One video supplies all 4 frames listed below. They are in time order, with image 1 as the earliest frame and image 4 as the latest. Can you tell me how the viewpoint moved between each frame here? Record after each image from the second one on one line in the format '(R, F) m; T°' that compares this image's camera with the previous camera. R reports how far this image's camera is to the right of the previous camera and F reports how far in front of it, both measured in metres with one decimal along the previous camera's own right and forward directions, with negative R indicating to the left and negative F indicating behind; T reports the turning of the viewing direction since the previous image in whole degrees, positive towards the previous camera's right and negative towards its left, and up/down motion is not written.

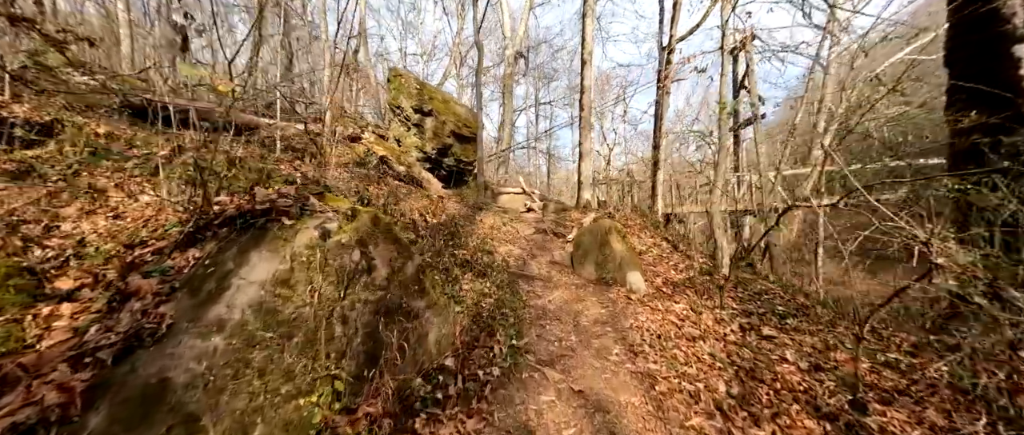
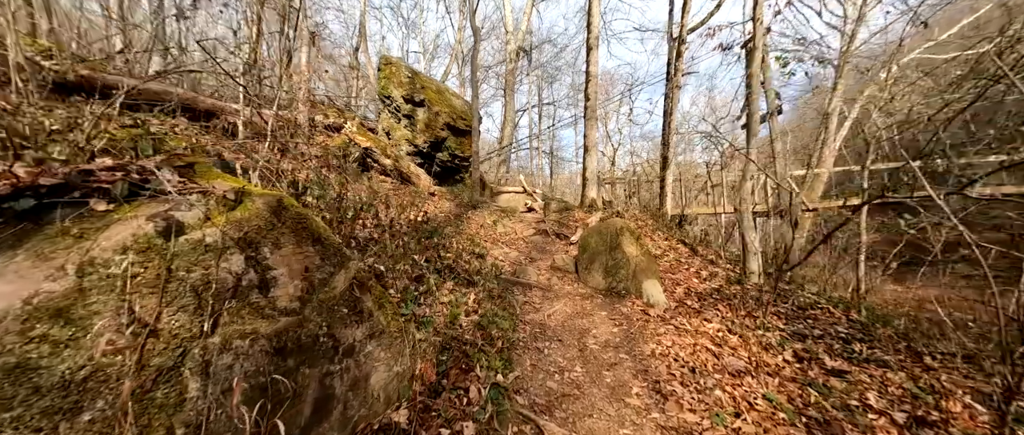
(+0.2, +1.2) m; 0°
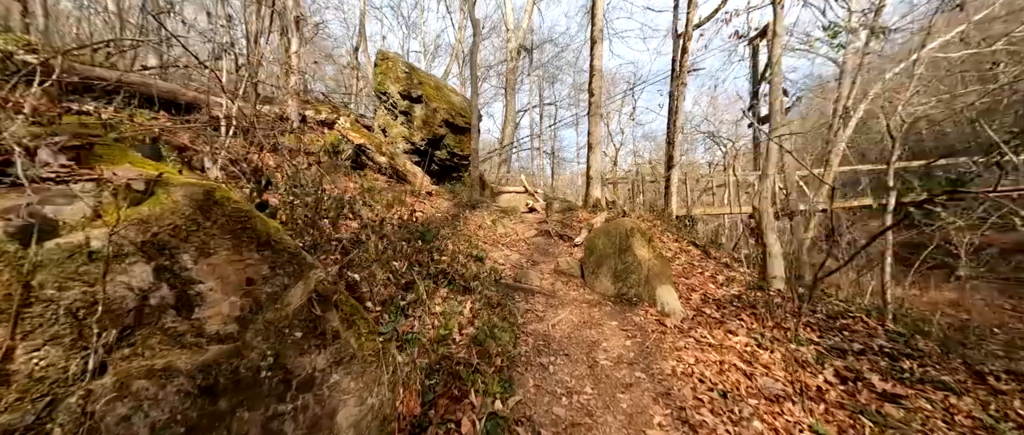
(0.0, +0.5) m; 0°
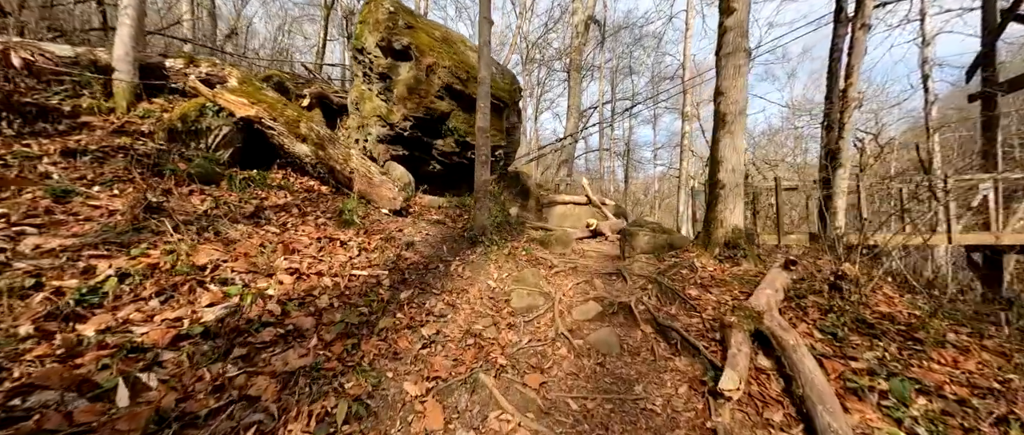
(+0.4, +6.0) m; -11°
